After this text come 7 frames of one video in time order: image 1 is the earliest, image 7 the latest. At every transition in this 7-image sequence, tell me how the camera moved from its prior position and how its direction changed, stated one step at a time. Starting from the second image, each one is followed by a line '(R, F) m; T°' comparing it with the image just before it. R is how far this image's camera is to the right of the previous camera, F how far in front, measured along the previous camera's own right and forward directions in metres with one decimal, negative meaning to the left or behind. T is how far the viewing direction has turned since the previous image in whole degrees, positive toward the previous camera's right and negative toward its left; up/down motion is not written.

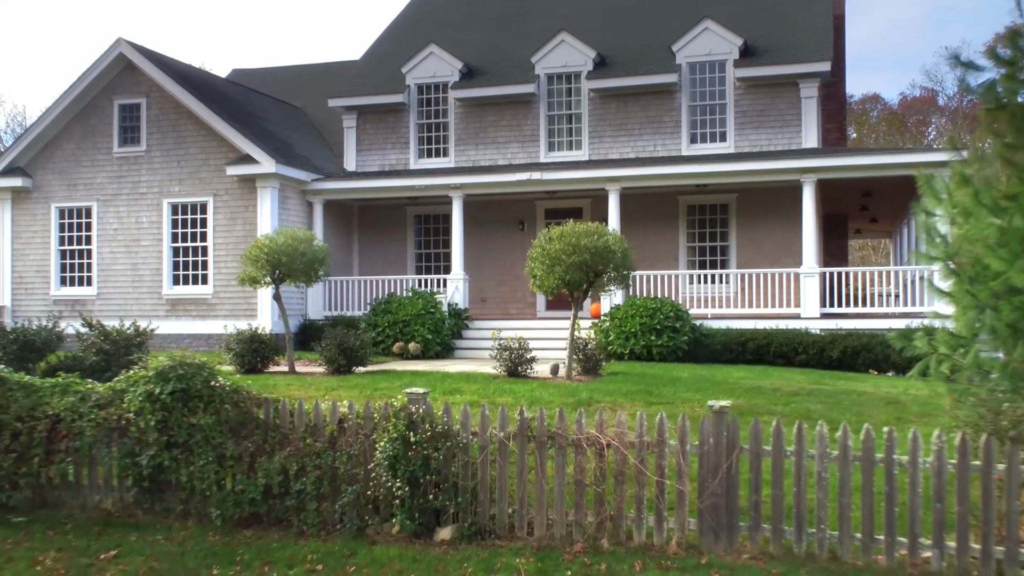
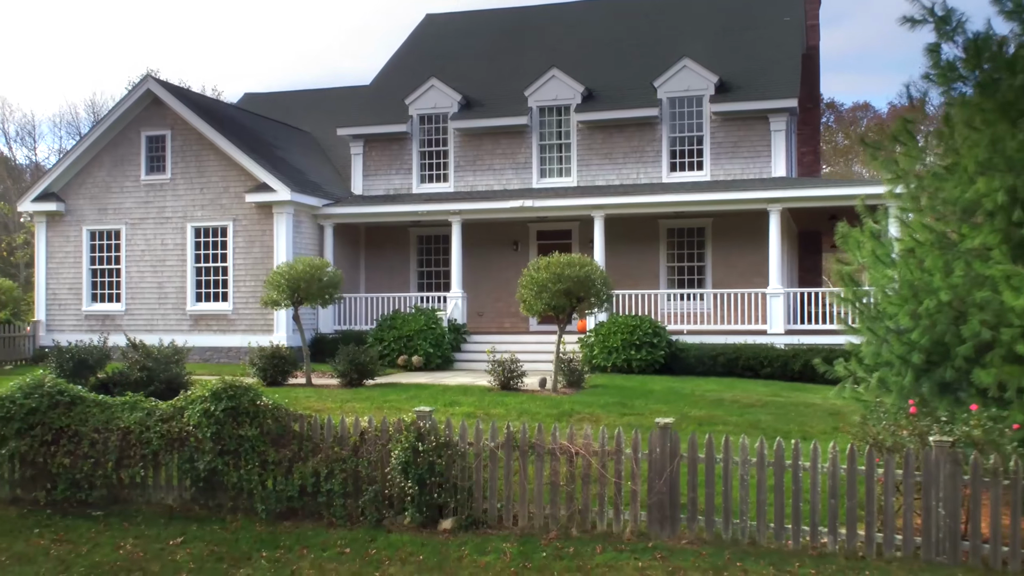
(+0.1, -1.6) m; 0°
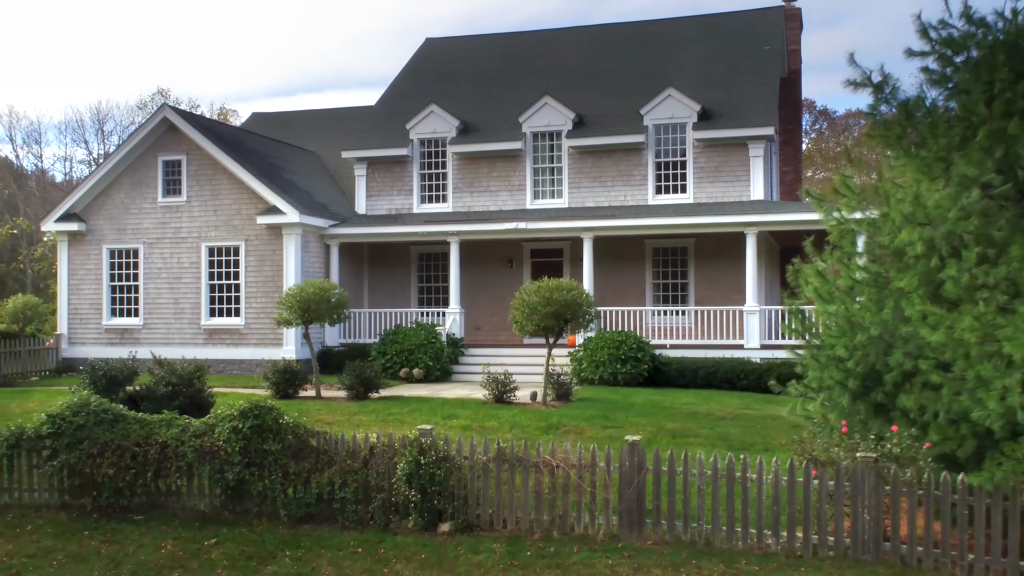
(+0.1, -1.2) m; 0°
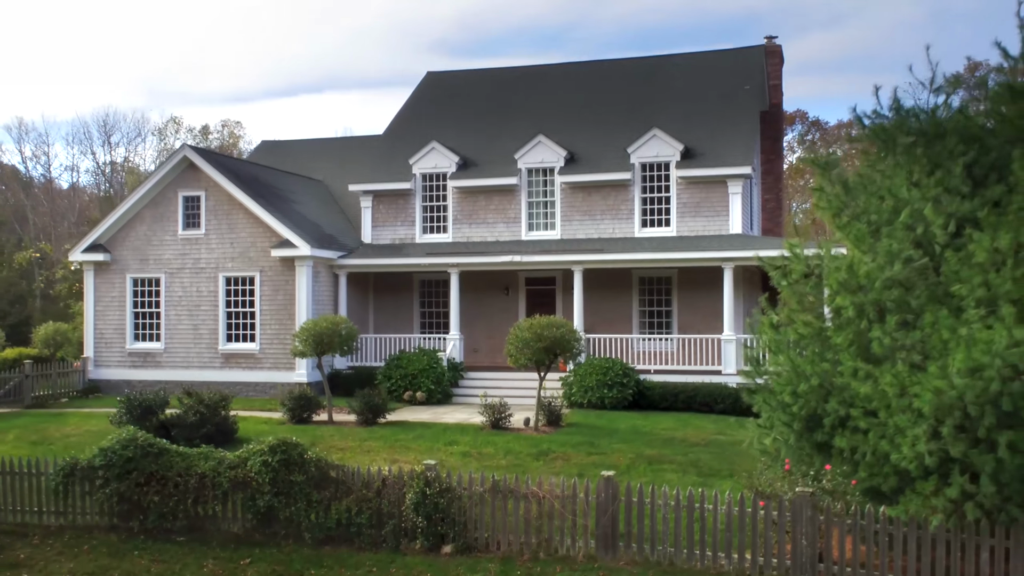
(+0.1, -1.5) m; 0°
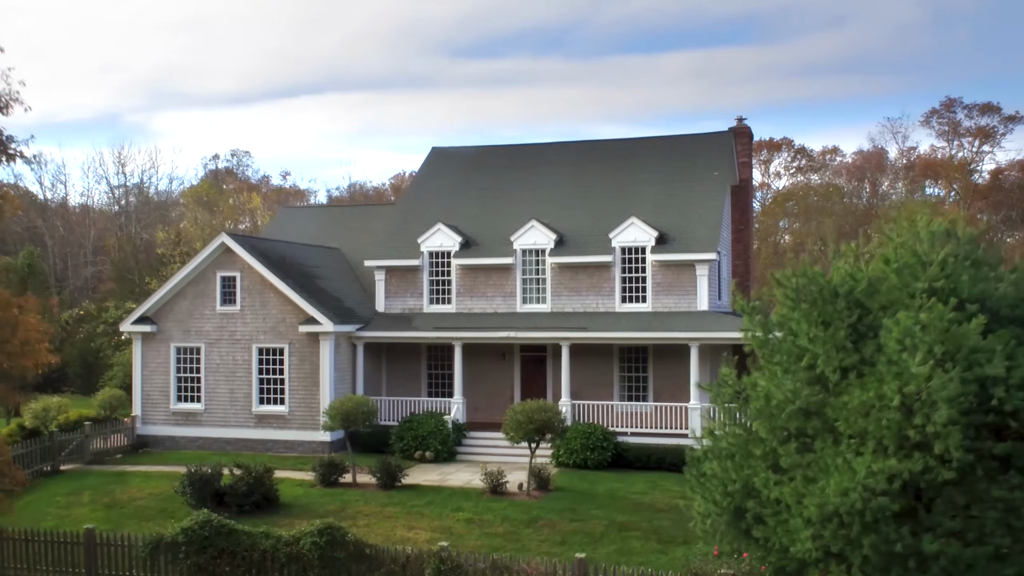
(0.0, -3.1) m; 0°
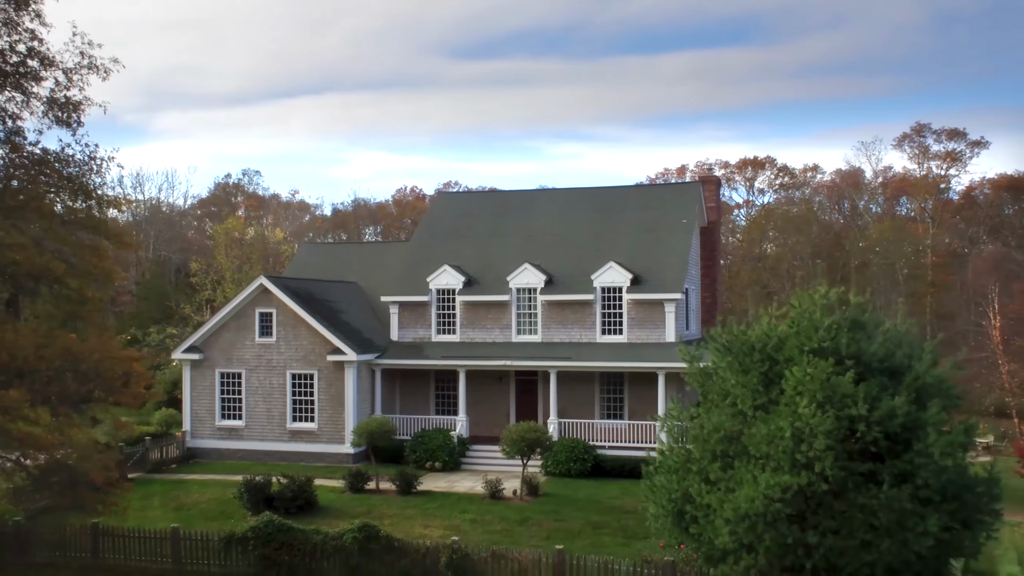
(0.0, -4.3) m; 0°
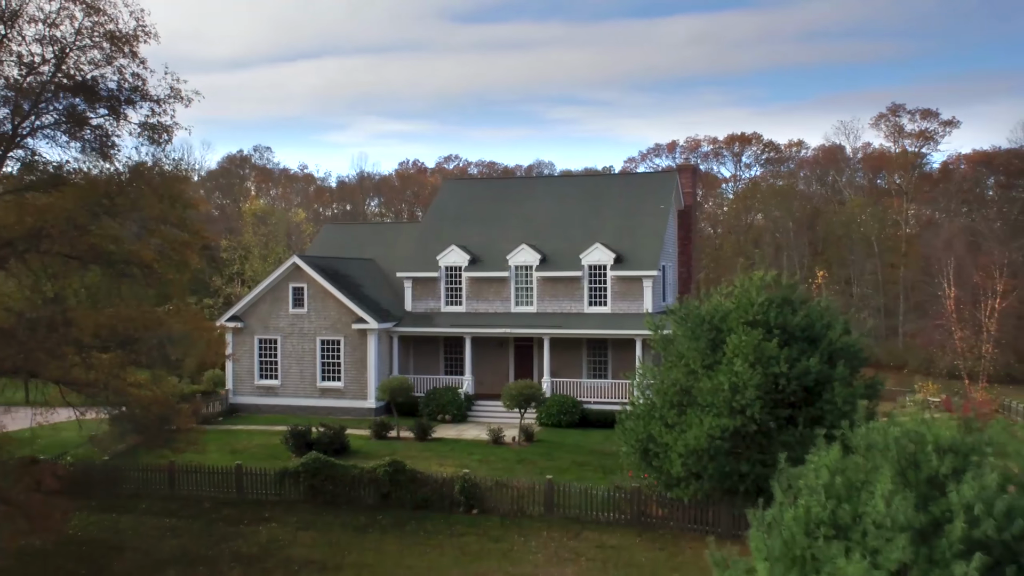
(0.0, -4.5) m; 0°
